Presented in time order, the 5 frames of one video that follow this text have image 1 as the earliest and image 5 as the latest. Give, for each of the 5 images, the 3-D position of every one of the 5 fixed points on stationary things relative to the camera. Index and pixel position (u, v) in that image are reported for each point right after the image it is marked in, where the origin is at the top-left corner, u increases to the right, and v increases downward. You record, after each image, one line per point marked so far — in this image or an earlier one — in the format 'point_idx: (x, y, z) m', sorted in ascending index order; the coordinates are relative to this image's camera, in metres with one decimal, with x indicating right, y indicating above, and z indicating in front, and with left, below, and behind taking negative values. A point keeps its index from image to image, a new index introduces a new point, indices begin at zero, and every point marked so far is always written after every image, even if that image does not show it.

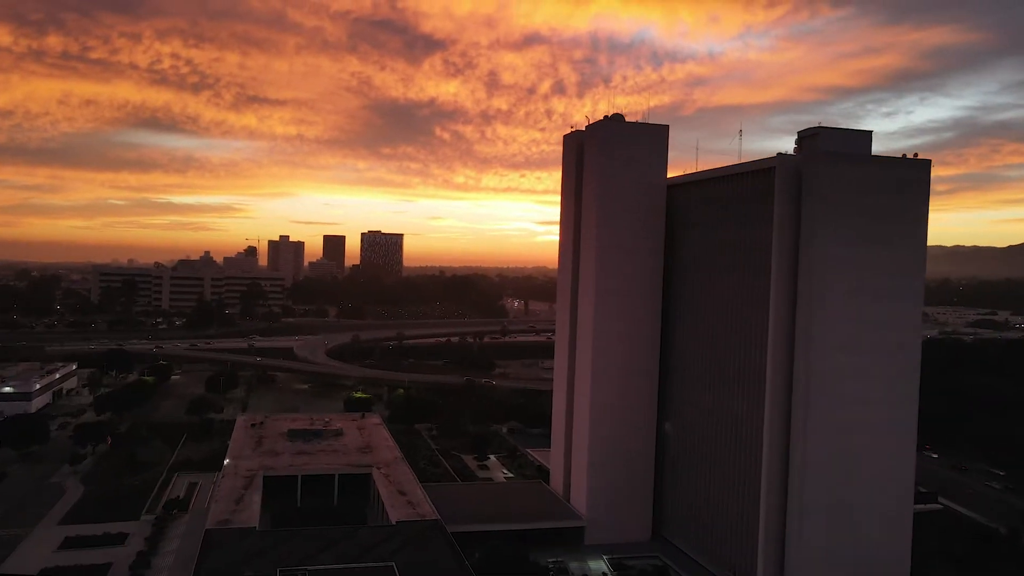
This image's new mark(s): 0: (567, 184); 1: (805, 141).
0: (+0.8, +1.5, +19.2) m
1: (+3.5, +1.7, +15.7) m
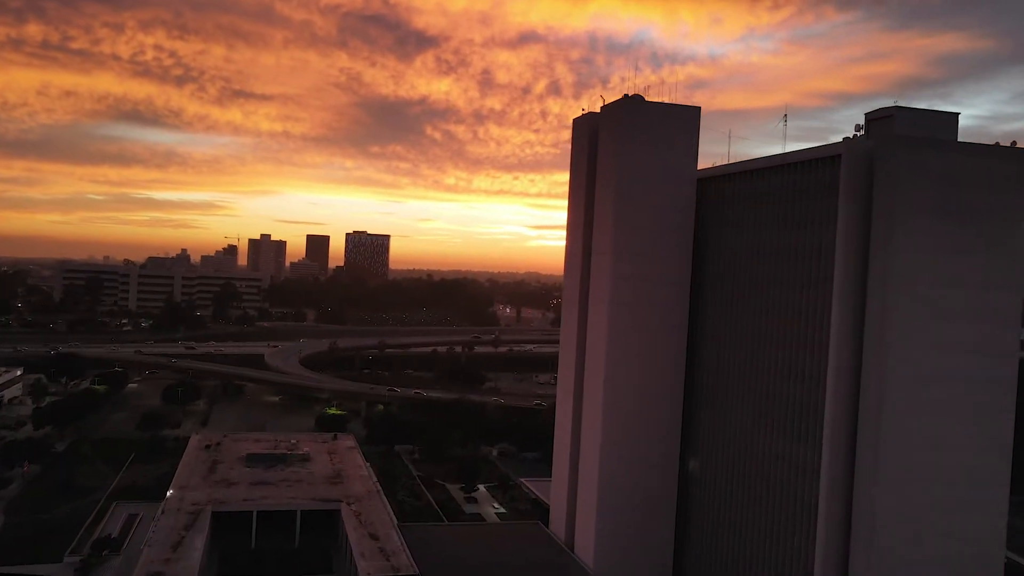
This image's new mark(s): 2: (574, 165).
0: (+0.8, +1.4, +16.3) m
1: (+3.5, +1.6, +12.8) m
2: (+0.8, +1.5, +16.4) m
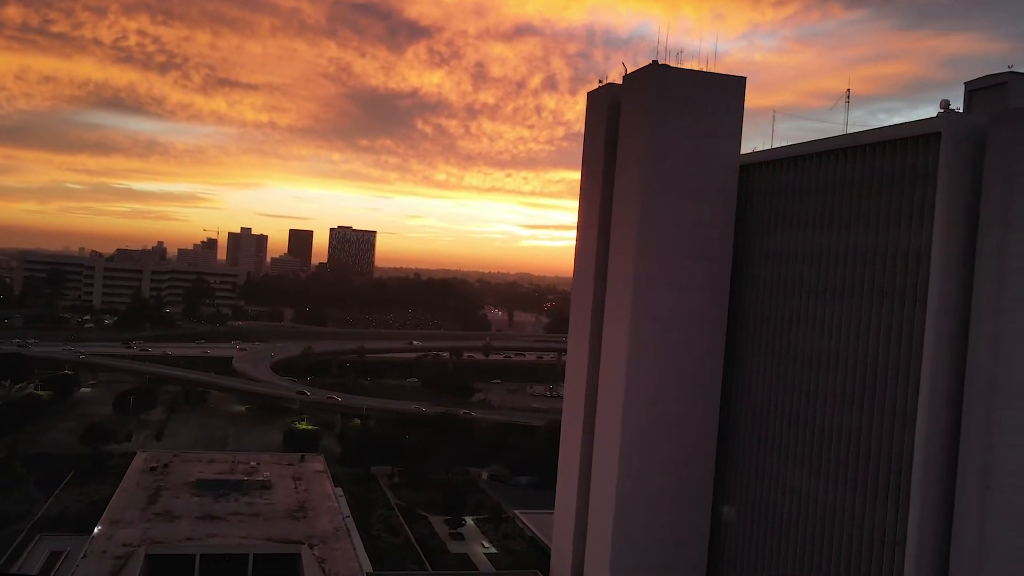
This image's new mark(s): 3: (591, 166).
0: (+0.8, +1.3, +13.5) m
1: (+3.6, +1.5, +10.1) m
2: (+0.8, +1.4, +13.7) m
3: (+0.8, +1.3, +13.7) m
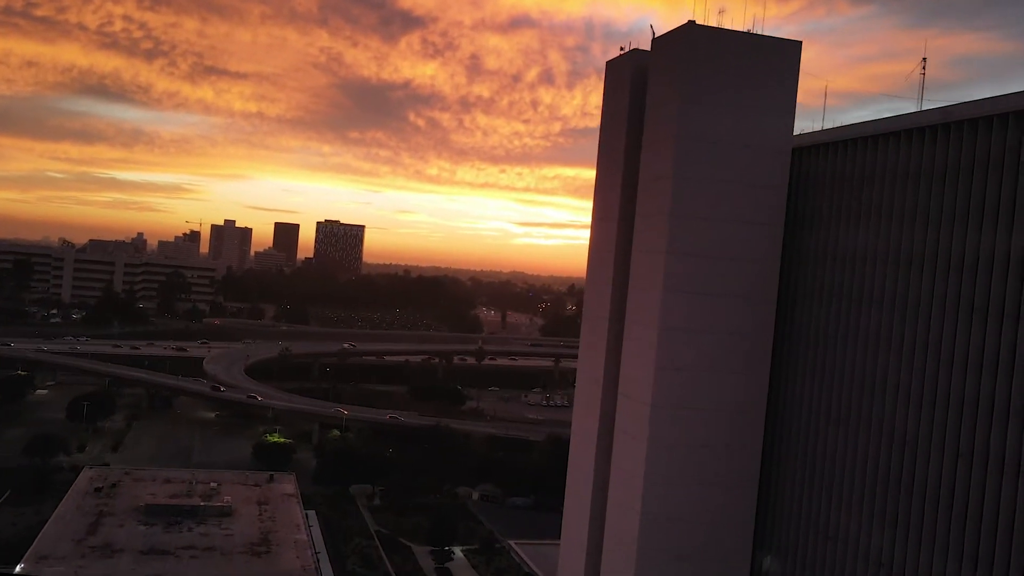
0: (+0.9, +1.3, +11.4) m
1: (+3.6, +1.4, +8.0) m
2: (+0.8, +1.4, +11.5) m
3: (+0.8, +1.2, +11.5) m
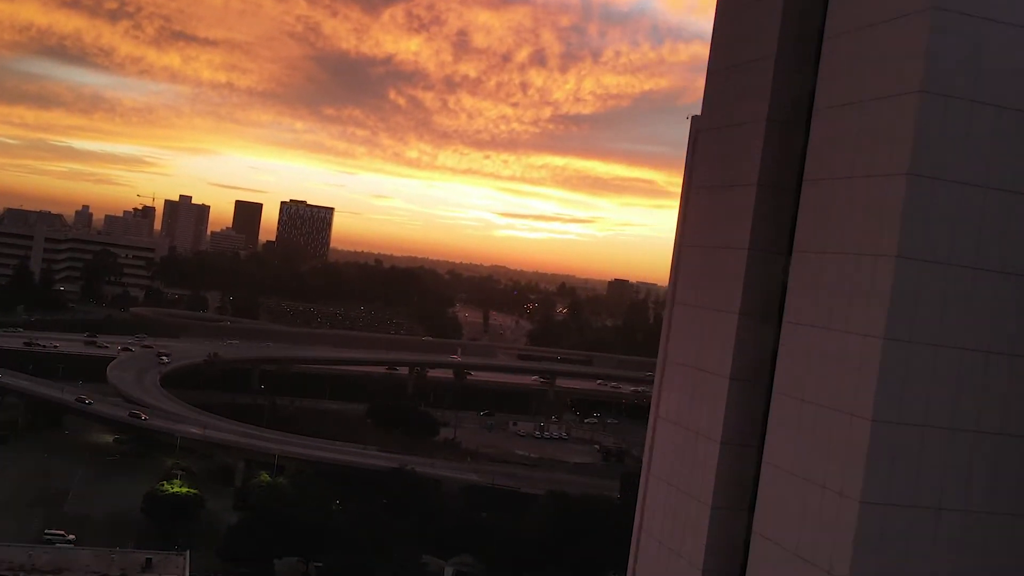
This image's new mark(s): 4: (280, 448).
0: (+1.1, +1.1, +5.9) m
1: (+3.9, +1.1, +2.6) m
2: (+1.0, +1.3, +6.1) m
3: (+1.0, +1.1, +6.1) m
4: (-3.0, -2.1, +17.1) m
